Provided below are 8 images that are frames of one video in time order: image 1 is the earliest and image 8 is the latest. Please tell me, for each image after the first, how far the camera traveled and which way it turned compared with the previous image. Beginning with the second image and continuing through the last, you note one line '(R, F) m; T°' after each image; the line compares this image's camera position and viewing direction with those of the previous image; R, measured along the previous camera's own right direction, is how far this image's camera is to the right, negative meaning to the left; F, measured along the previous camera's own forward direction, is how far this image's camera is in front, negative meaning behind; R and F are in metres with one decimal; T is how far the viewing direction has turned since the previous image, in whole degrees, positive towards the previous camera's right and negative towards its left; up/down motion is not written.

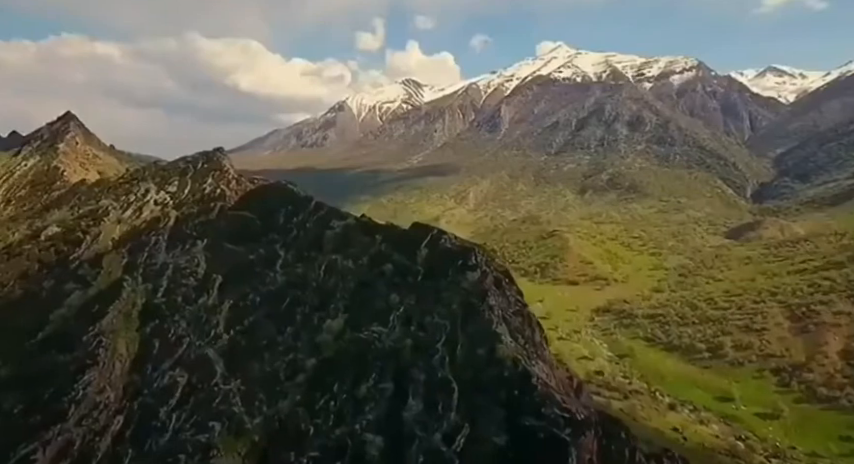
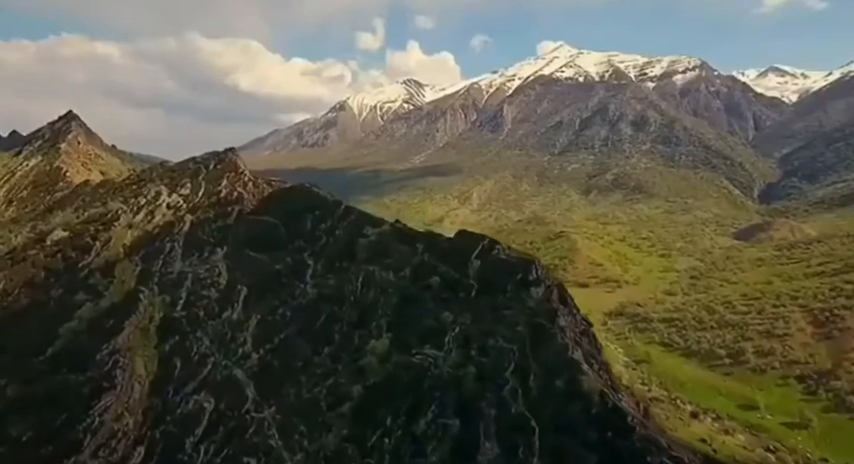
(-3.0, +3.9) m; 0°
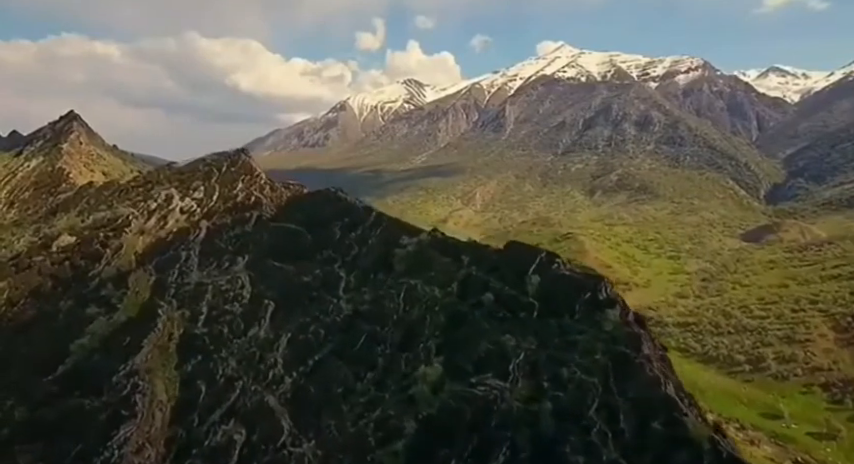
(-2.8, +3.6) m; 0°
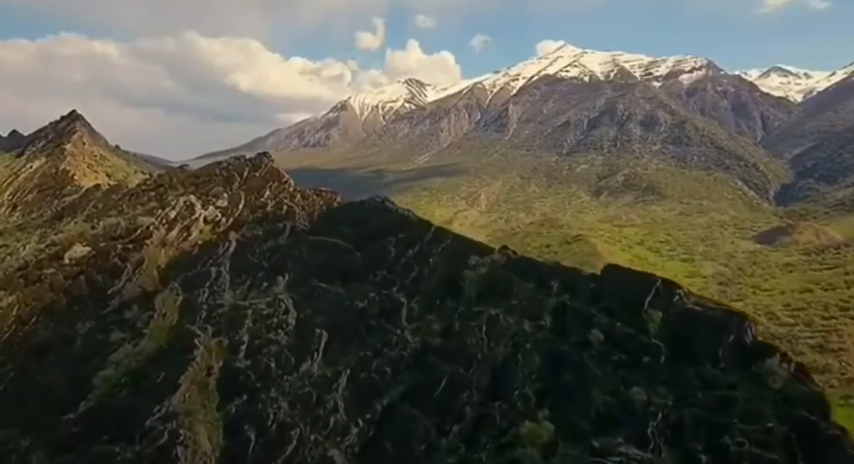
(-4.3, +5.3) m; 0°
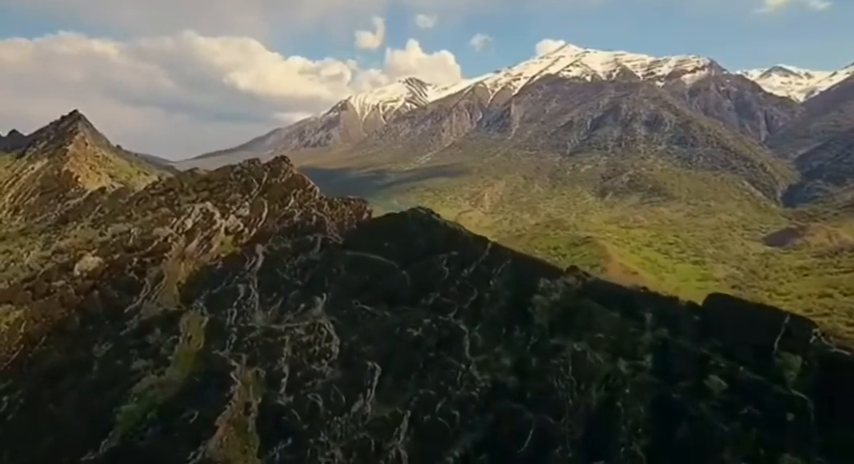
(-3.4, +4.2) m; 0°
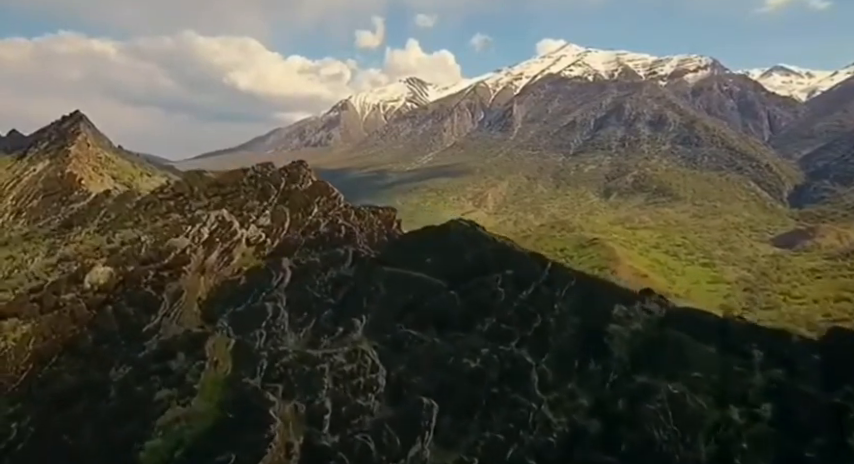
(-2.9, +3.5) m; 0°
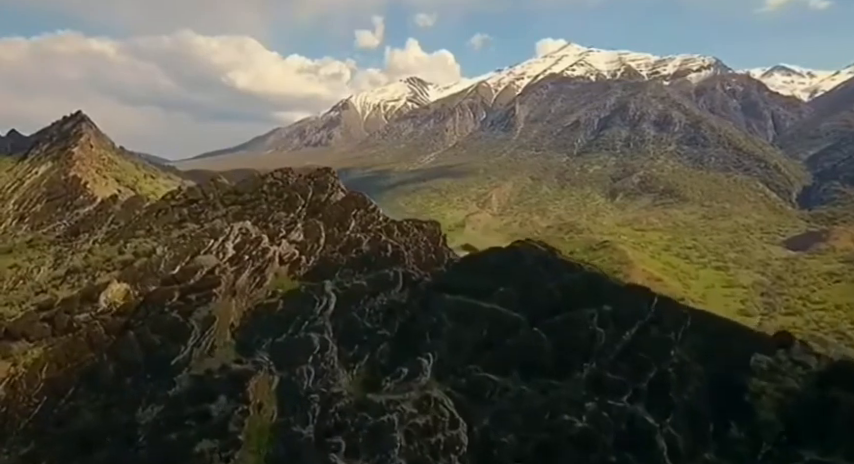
(-4.0, +4.9) m; 0°
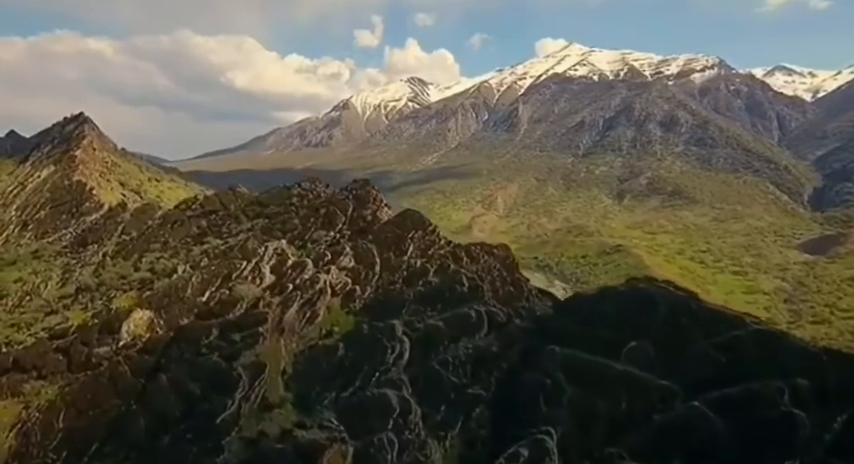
(-5.2, +6.6) m; 0°
